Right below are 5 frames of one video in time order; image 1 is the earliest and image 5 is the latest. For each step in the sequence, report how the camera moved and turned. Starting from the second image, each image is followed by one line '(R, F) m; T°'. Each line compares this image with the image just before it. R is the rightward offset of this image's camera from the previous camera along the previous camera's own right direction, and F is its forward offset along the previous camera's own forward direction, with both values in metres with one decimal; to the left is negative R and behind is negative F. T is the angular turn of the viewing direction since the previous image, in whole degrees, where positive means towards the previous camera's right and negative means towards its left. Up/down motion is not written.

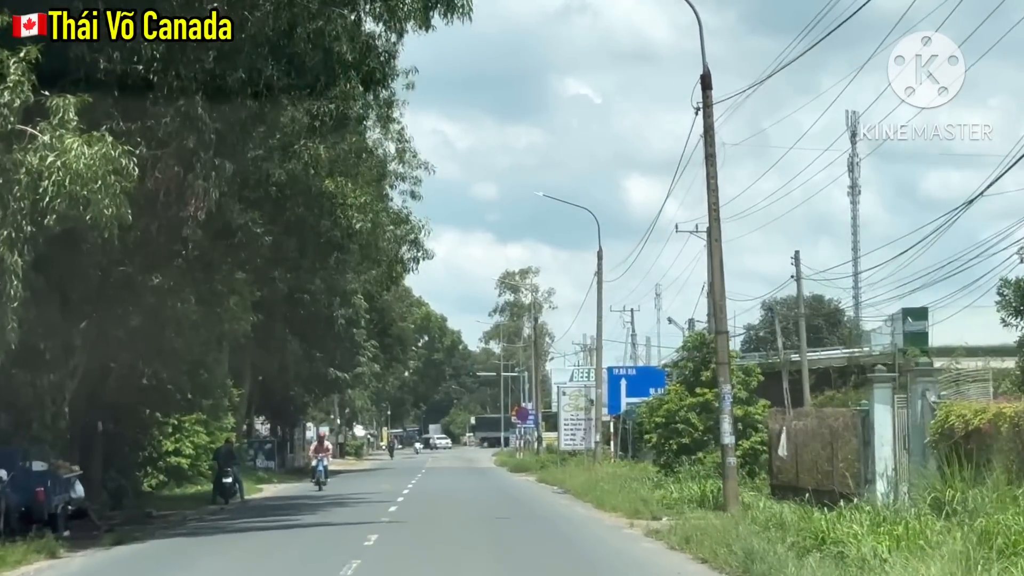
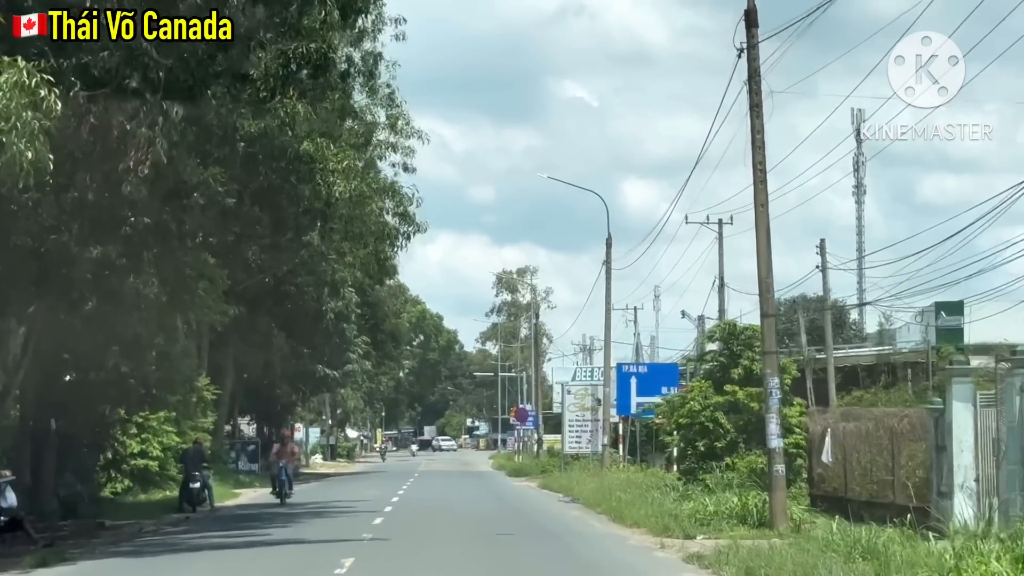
(-0.1, +3.0) m; 0°
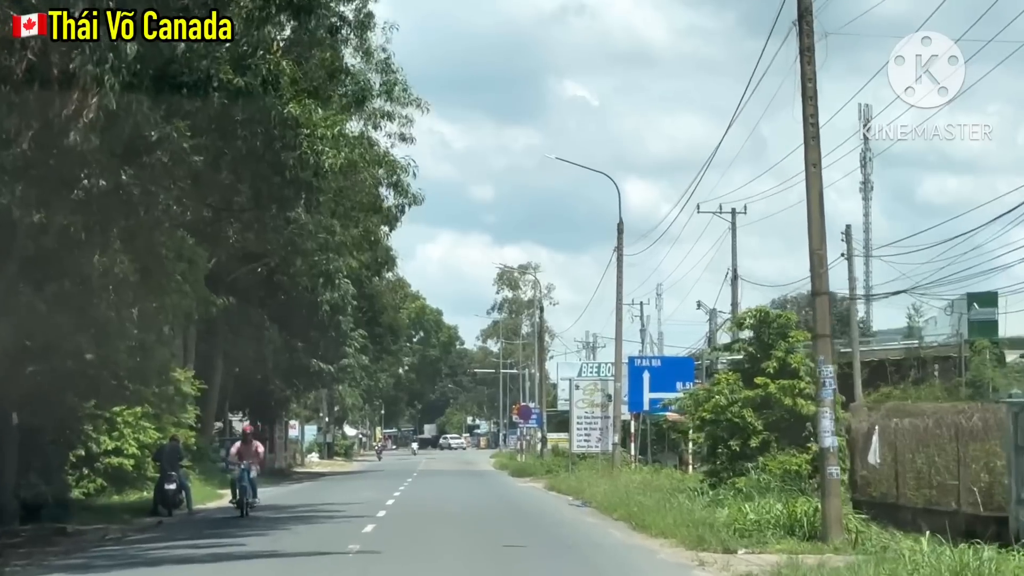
(-0.1, +2.2) m; 0°
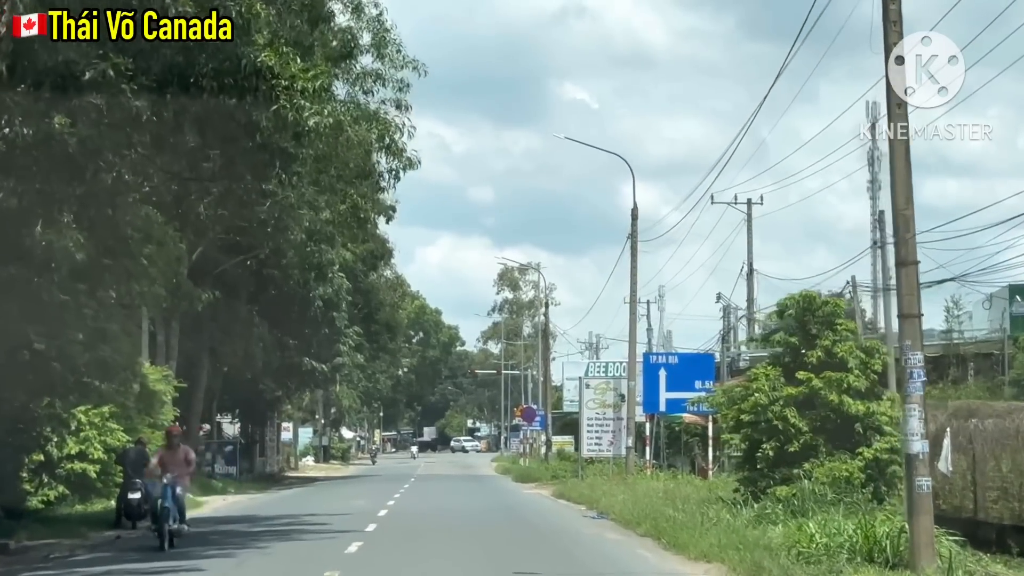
(-0.1, +2.5) m; 0°
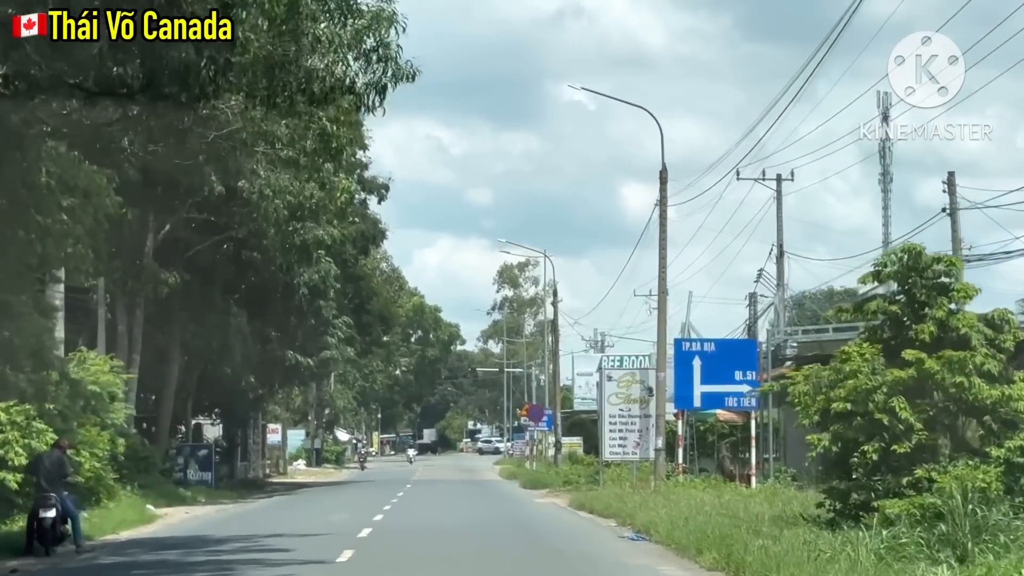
(-0.2, +4.3) m; 0°
